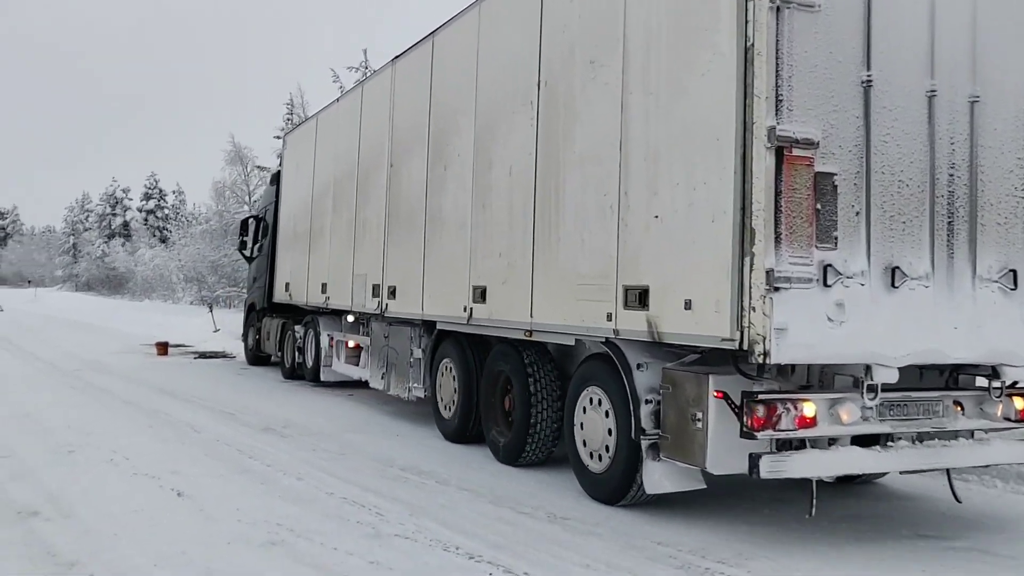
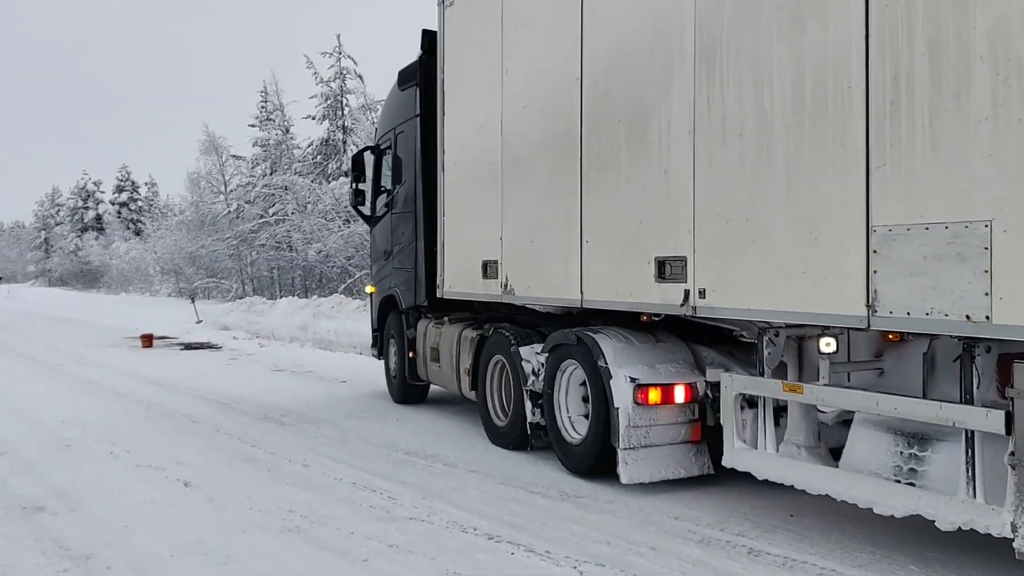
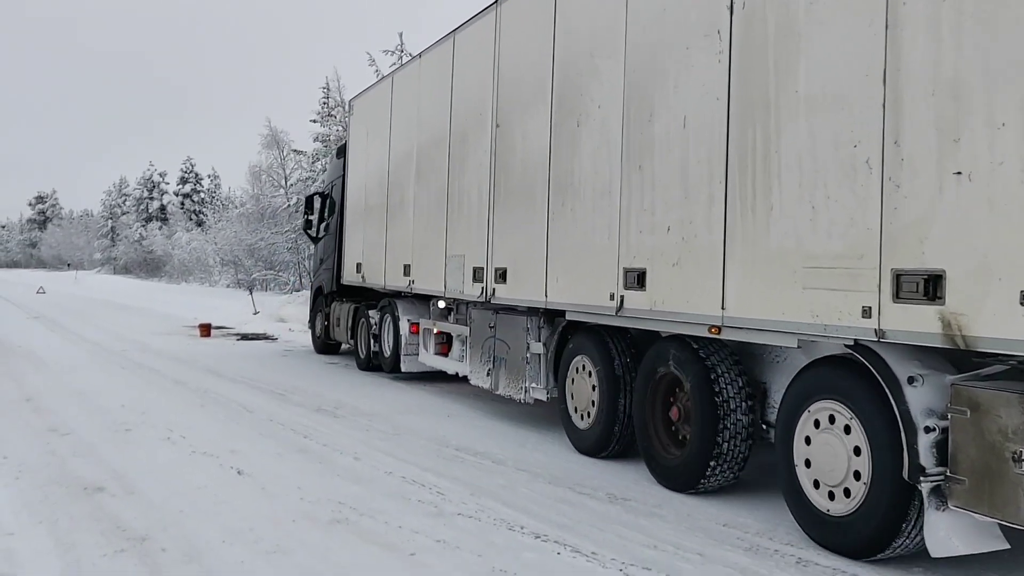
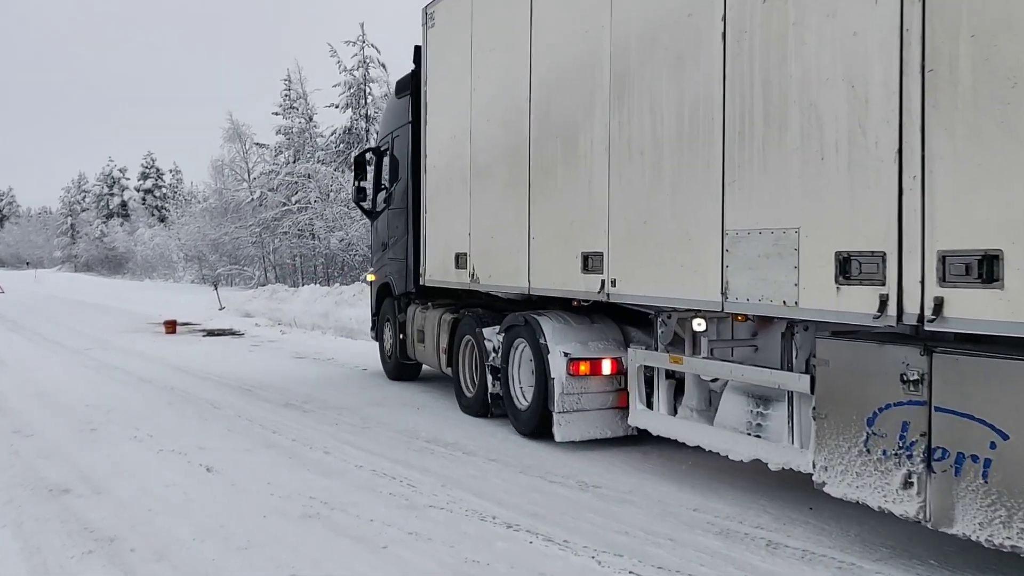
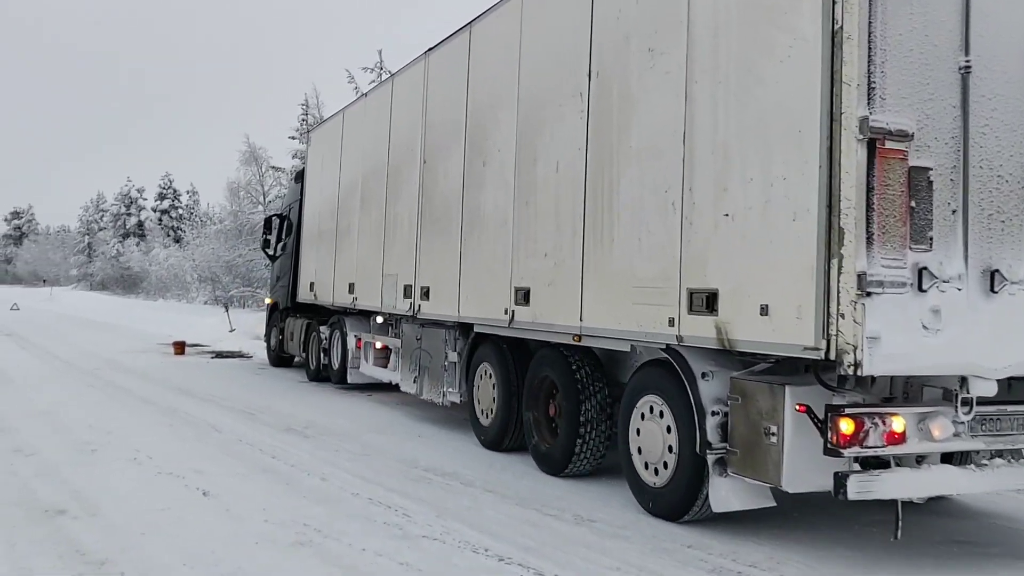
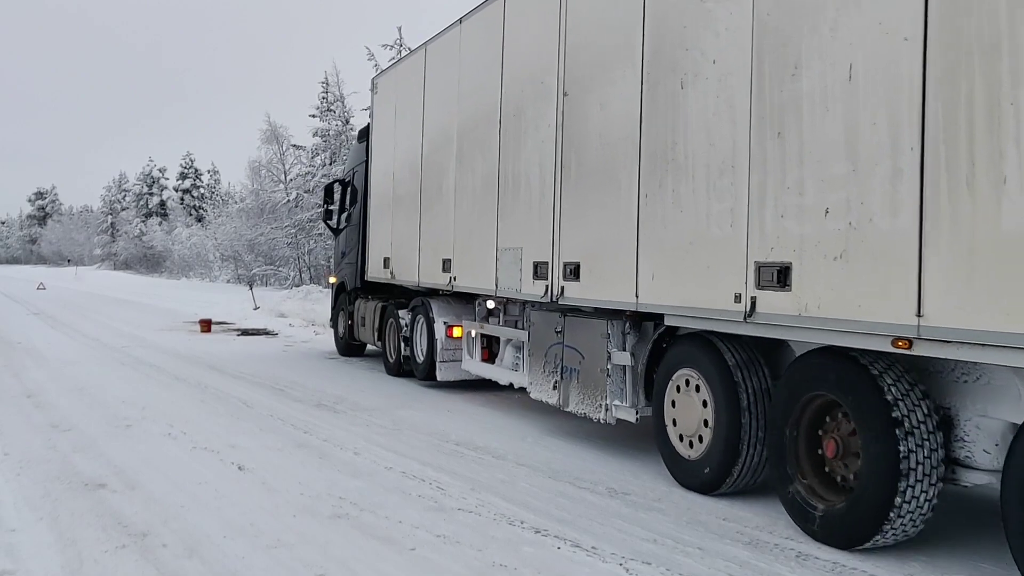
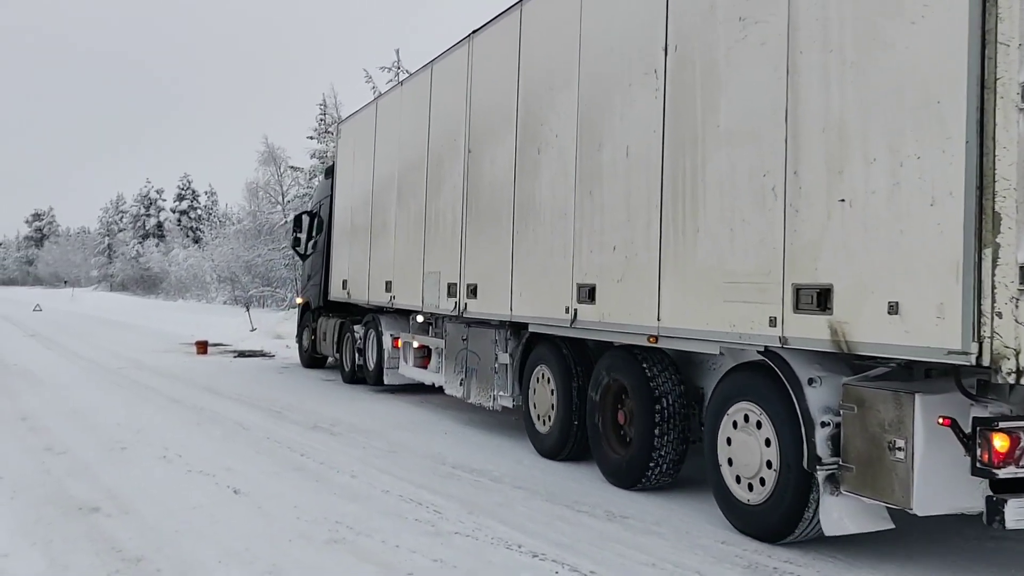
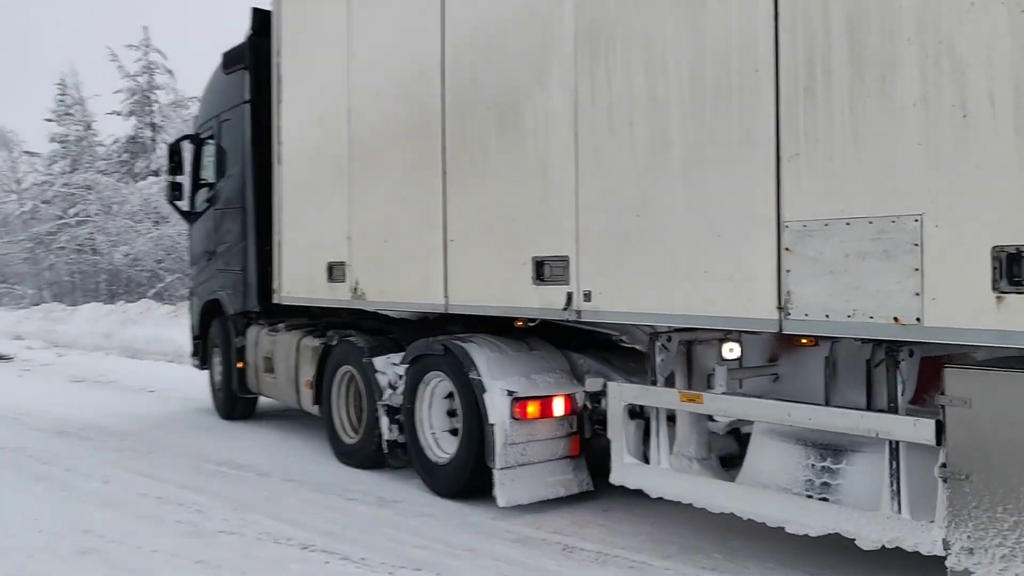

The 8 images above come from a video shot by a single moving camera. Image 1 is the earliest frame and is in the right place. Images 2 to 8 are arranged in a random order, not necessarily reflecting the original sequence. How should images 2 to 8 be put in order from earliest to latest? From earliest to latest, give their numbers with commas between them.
5, 7, 3, 6, 4, 2, 8
